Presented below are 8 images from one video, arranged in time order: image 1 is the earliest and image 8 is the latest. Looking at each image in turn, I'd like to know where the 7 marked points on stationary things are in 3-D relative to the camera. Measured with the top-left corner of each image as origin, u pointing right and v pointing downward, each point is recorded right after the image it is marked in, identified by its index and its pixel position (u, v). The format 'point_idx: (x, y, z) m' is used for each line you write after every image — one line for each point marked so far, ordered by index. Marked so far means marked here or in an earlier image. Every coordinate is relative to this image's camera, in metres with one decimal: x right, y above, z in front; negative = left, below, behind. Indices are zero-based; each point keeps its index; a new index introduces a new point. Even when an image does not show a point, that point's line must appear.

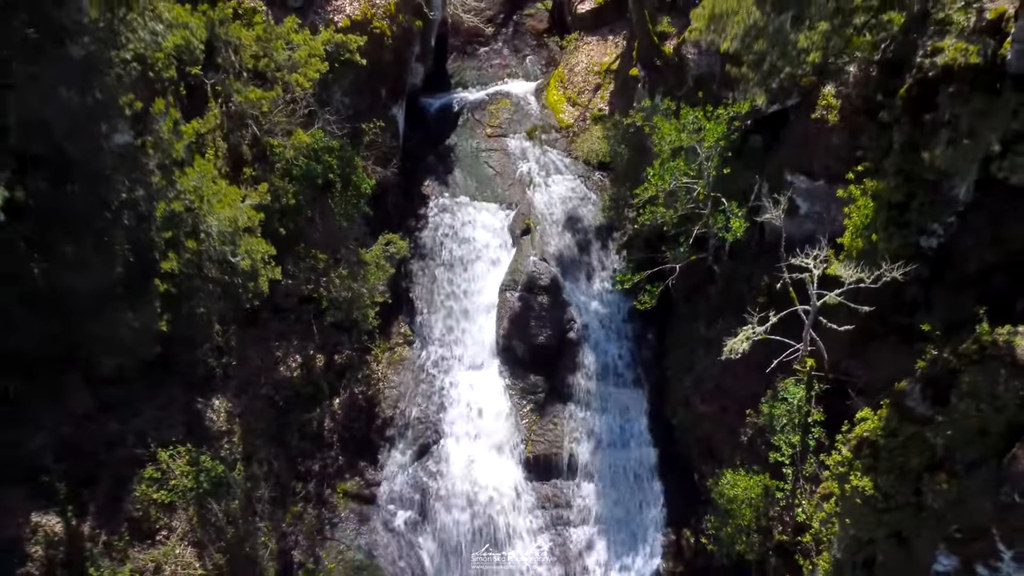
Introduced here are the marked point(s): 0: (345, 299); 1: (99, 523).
0: (-2.6, -0.1, +12.5) m
1: (-4.6, -2.2, +8.7) m
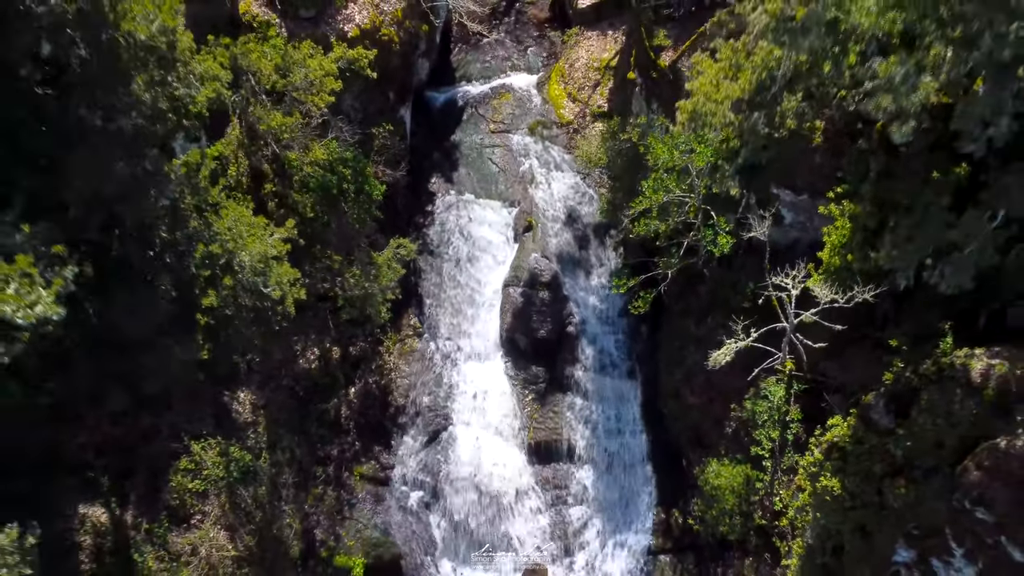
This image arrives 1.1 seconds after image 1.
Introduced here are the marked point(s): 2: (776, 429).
0: (-2.5, -0.1, +13.3) m
1: (-4.5, -2.5, +9.7) m
2: (+3.6, -1.9, +11.2) m
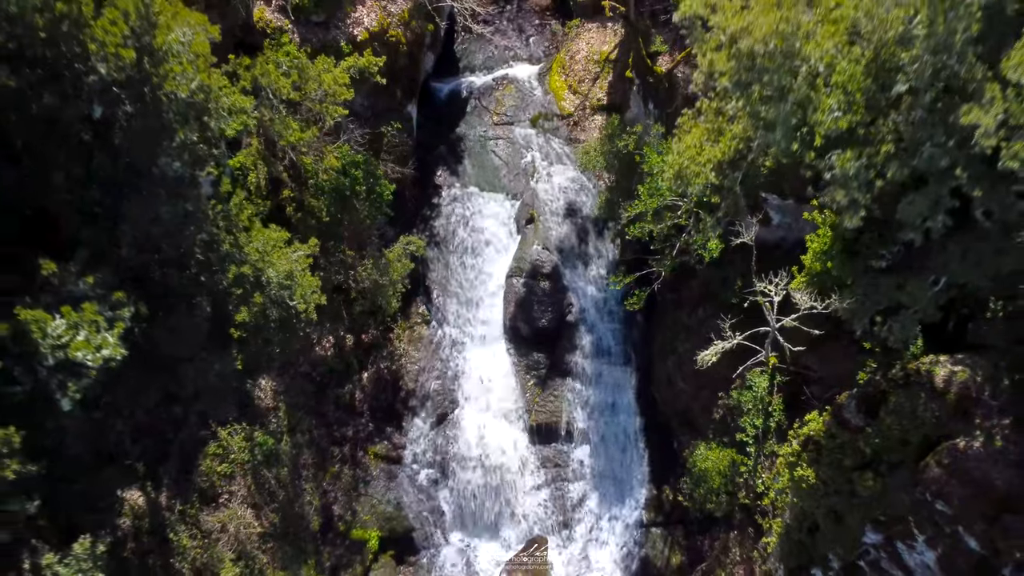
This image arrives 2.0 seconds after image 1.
0: (-2.5, 0.0, +14.1) m
1: (-4.5, -2.6, +10.7) m
2: (+3.7, -1.9, +12.1) m
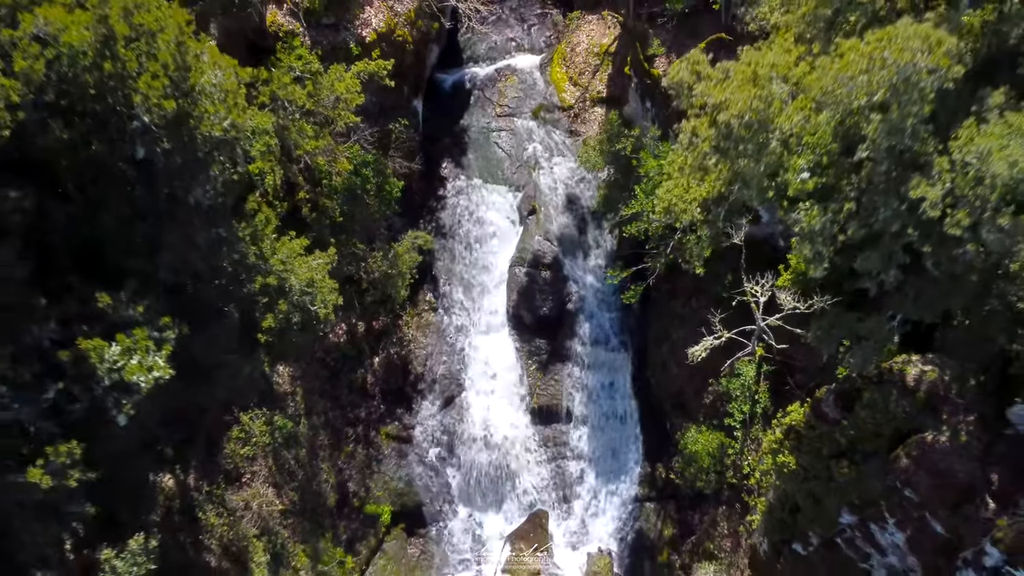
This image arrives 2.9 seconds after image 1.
0: (-2.4, +0.2, +14.9) m
1: (-4.4, -2.7, +11.6) m
2: (+3.7, -1.8, +13.0) m
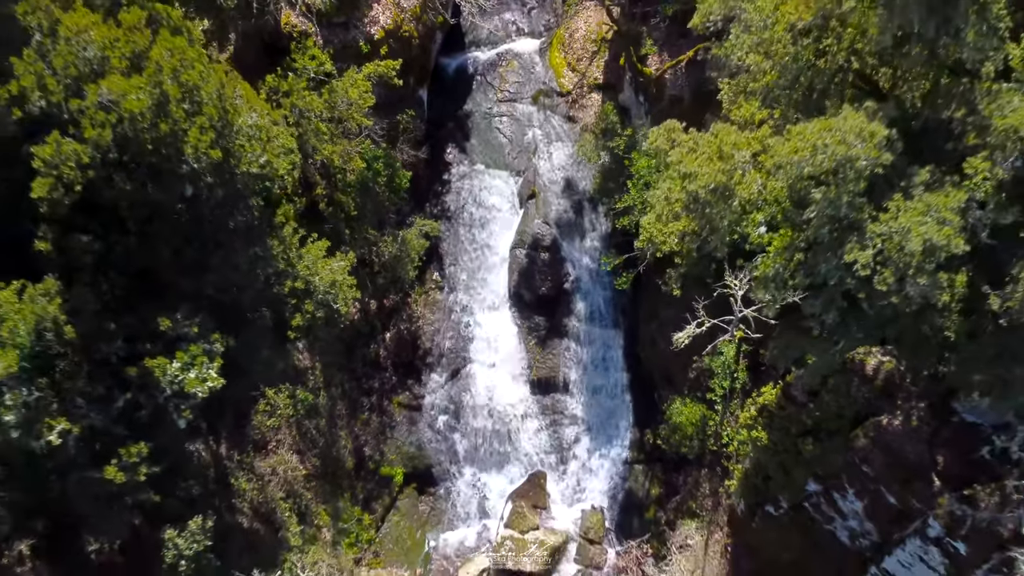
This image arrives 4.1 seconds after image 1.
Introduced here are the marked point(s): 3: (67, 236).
0: (-2.4, +0.5, +16.0) m
1: (-4.4, -2.6, +13.0) m
2: (+3.7, -1.6, +14.3) m
3: (-4.4, +0.5, +8.2) m
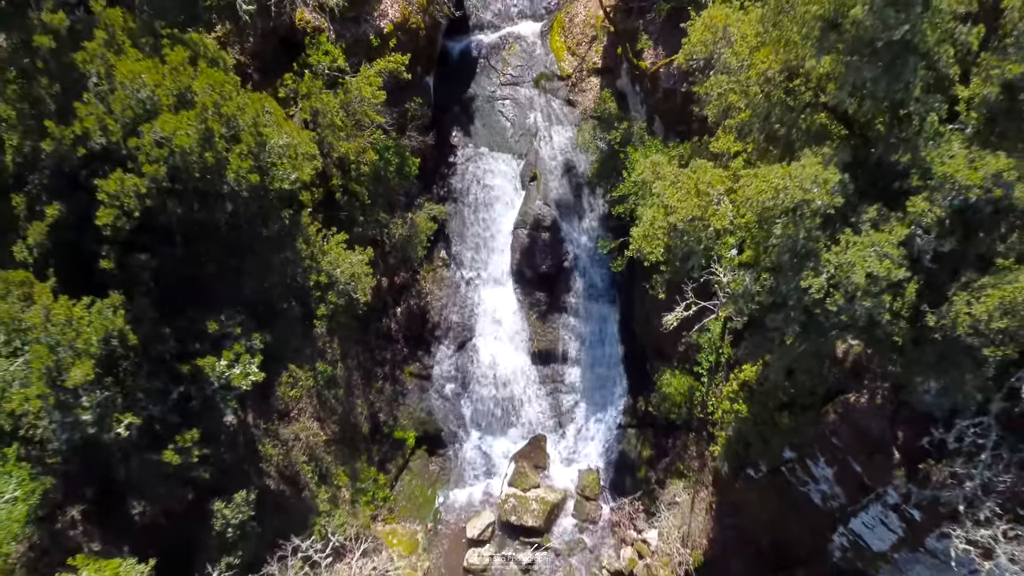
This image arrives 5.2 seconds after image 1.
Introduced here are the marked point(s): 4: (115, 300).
0: (-2.3, +0.9, +17.2) m
1: (-4.3, -2.3, +14.4) m
2: (+3.8, -1.3, +15.6) m
3: (-4.4, +0.3, +9.3) m
4: (-4.3, -0.1, +9.0) m
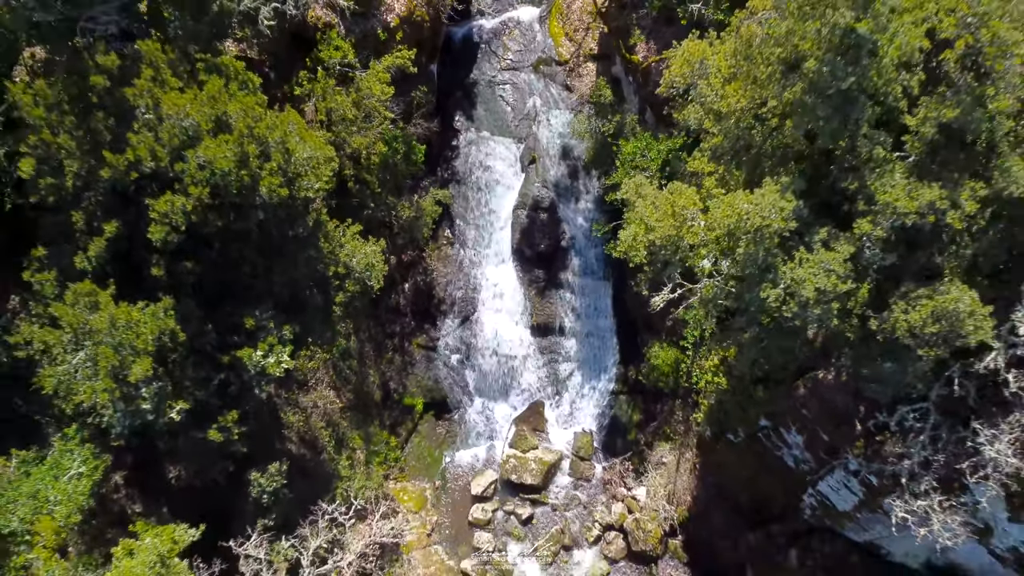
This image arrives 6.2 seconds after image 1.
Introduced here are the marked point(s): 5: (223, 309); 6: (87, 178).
0: (-2.3, +1.4, +18.4) m
1: (-4.3, -2.1, +15.8) m
2: (+3.8, -0.9, +16.9) m
3: (-4.3, +0.3, +10.6) m
4: (-4.3, -0.2, +10.3) m
5: (-4.0, -0.3, +11.4) m
6: (-5.1, +1.3, +9.8) m
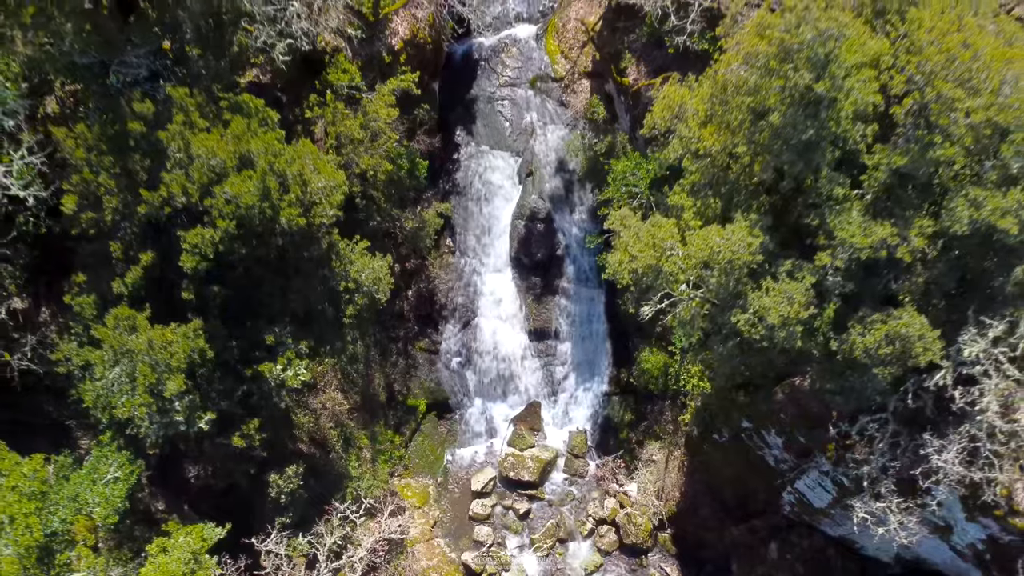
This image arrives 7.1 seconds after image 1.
0: (-2.4, +1.2, +19.4) m
1: (-4.4, -2.3, +16.9) m
2: (+3.8, -1.1, +18.0) m
3: (-4.4, 0.0, +11.6) m
4: (-4.4, -0.5, +11.3) m
5: (-4.1, -0.6, +12.5) m
6: (-5.1, +1.0, +10.9) m
